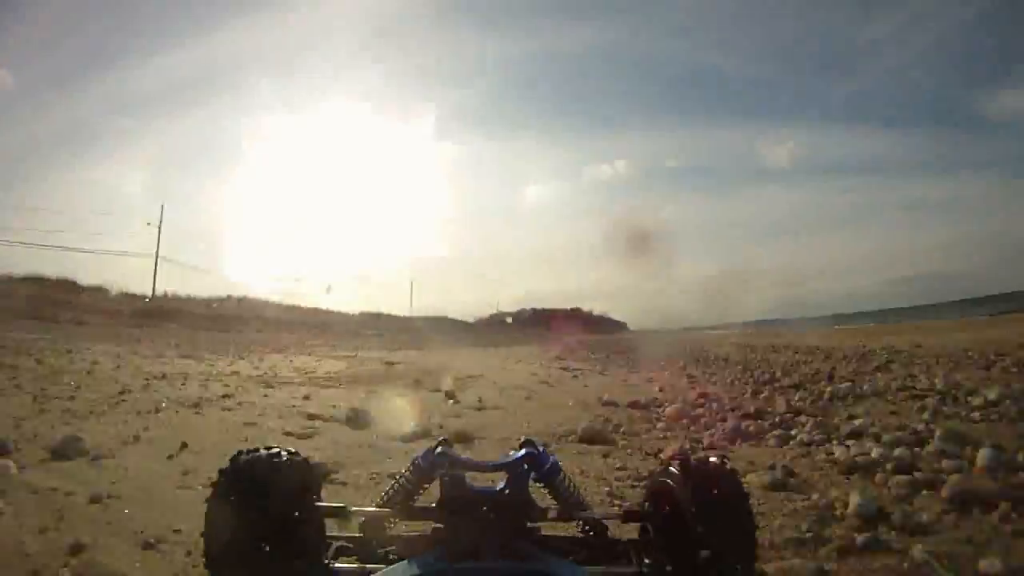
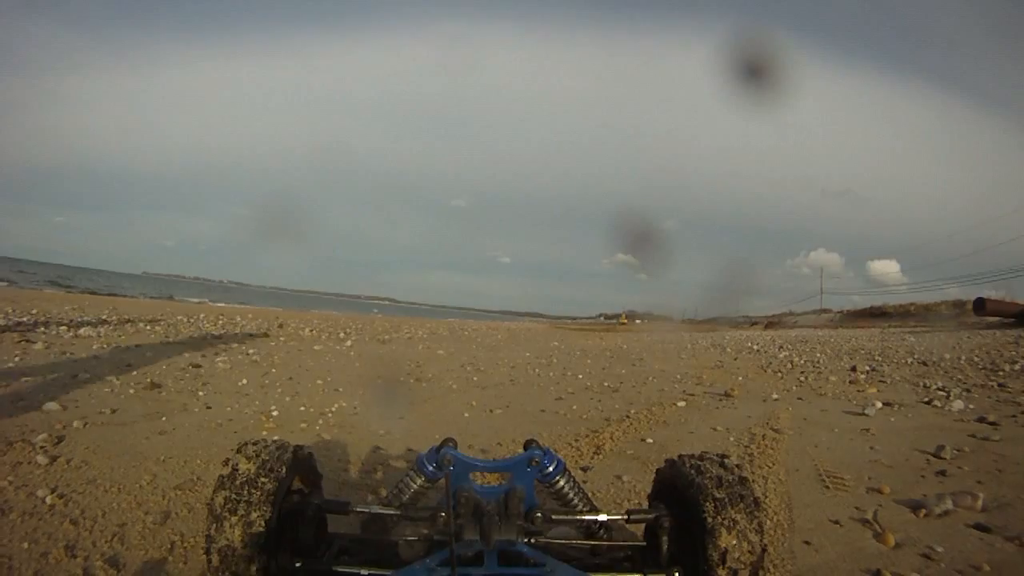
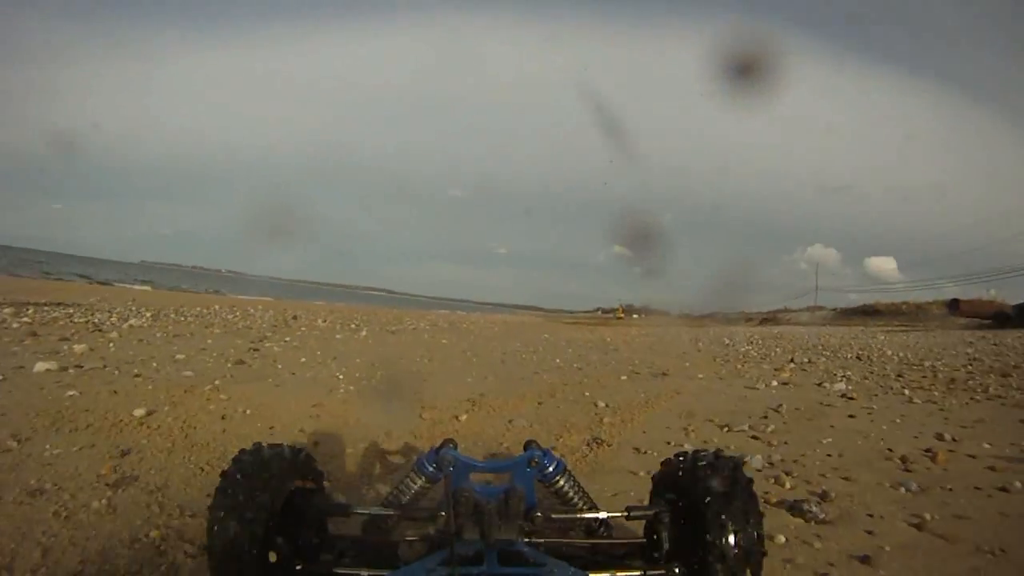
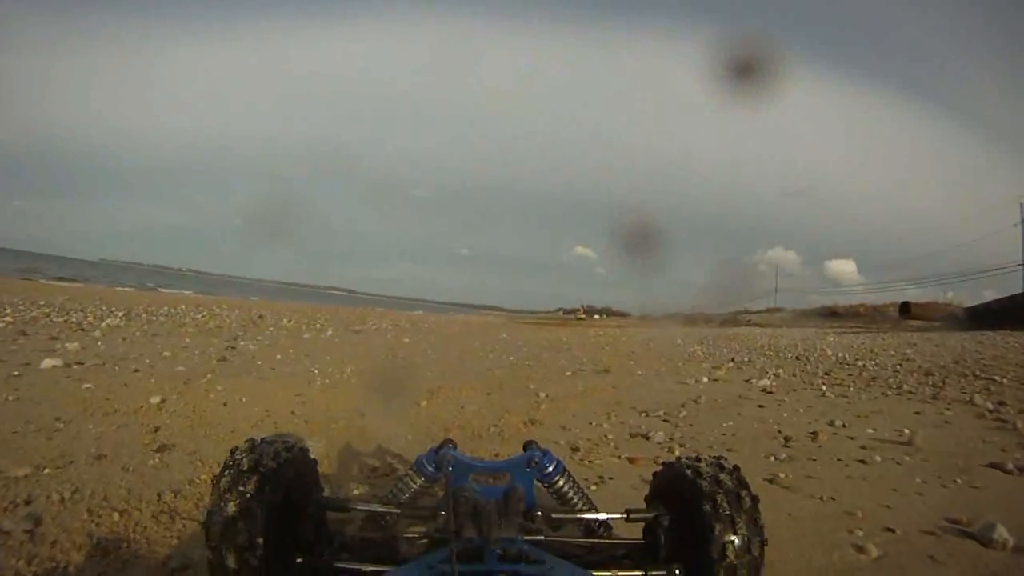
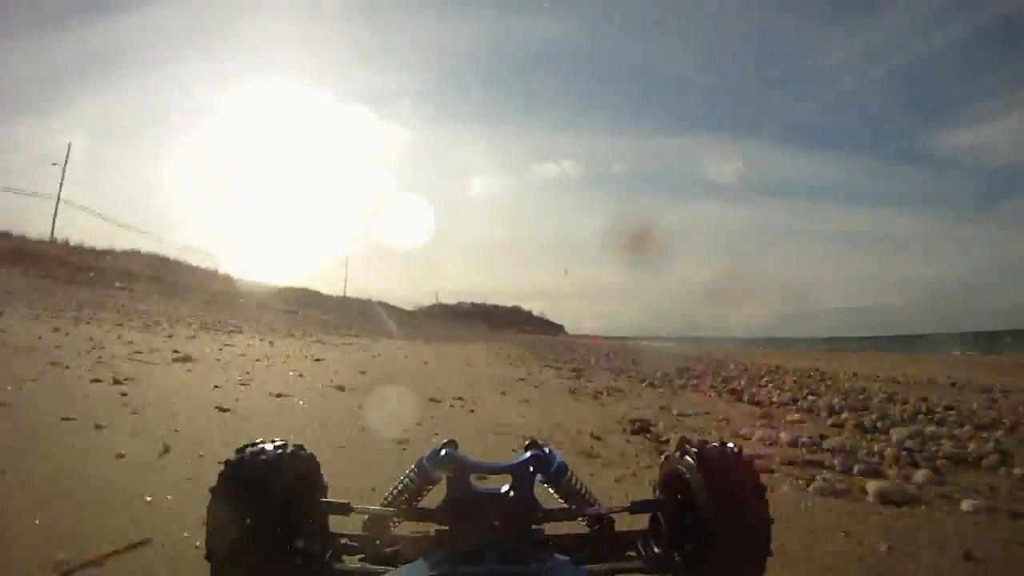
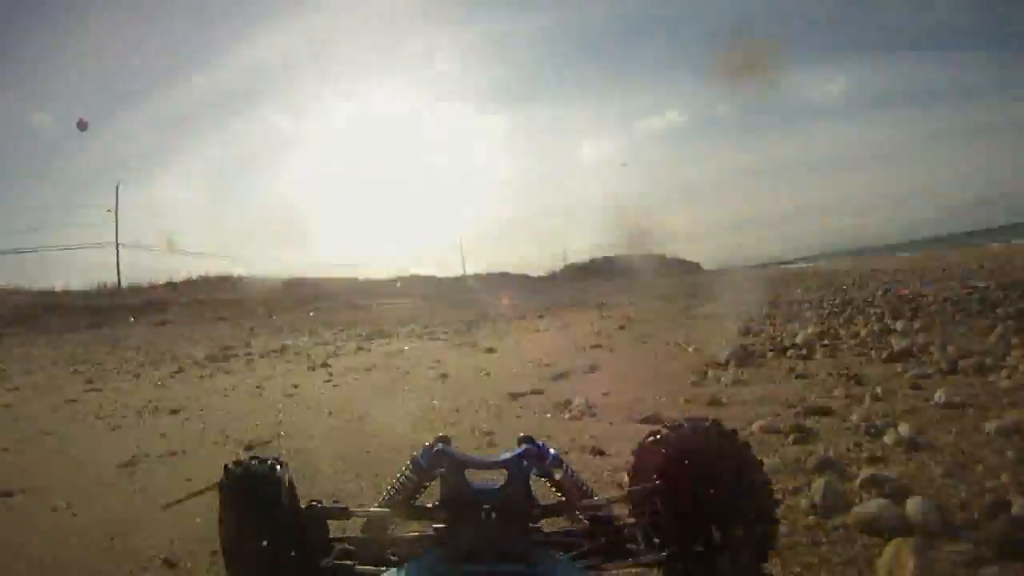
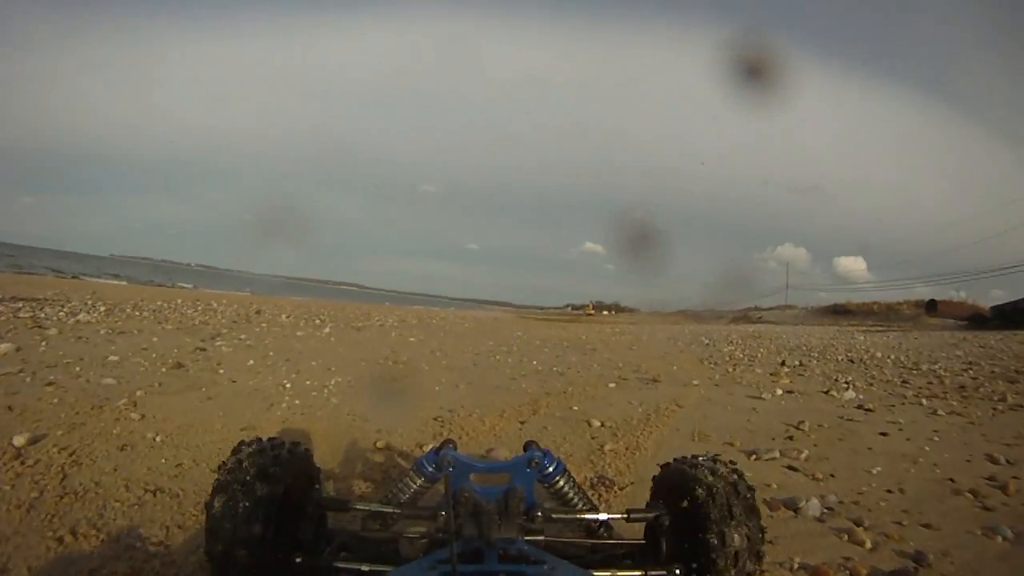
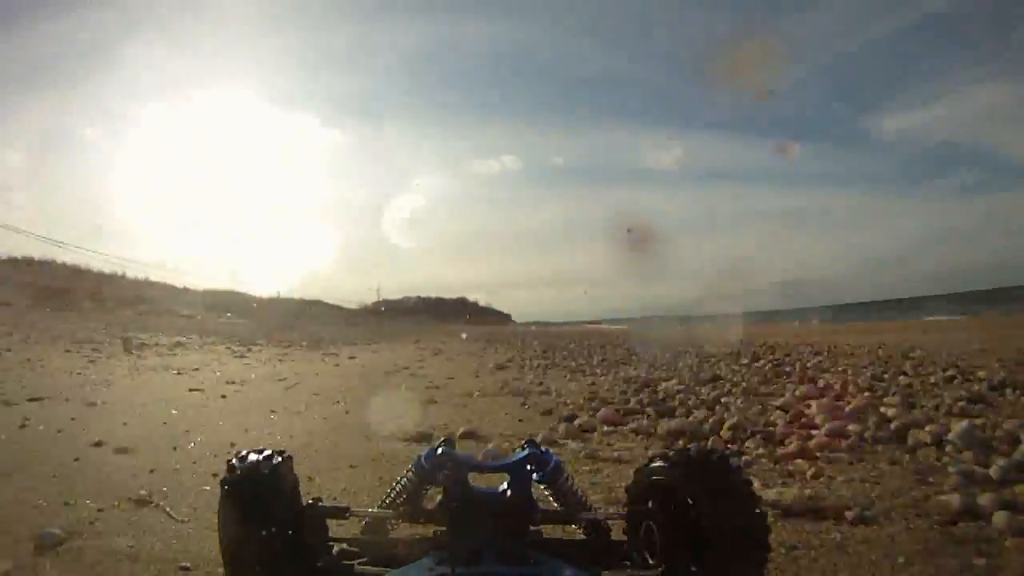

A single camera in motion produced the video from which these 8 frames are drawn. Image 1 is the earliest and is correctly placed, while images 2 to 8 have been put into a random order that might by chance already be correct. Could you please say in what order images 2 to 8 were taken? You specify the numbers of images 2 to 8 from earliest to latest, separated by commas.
5, 8, 6, 4, 3, 7, 2
